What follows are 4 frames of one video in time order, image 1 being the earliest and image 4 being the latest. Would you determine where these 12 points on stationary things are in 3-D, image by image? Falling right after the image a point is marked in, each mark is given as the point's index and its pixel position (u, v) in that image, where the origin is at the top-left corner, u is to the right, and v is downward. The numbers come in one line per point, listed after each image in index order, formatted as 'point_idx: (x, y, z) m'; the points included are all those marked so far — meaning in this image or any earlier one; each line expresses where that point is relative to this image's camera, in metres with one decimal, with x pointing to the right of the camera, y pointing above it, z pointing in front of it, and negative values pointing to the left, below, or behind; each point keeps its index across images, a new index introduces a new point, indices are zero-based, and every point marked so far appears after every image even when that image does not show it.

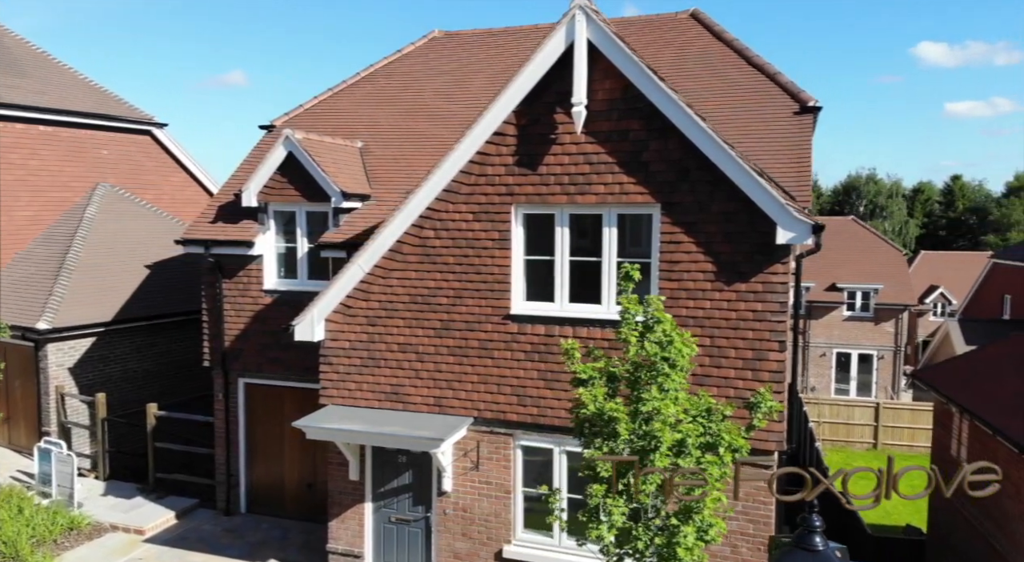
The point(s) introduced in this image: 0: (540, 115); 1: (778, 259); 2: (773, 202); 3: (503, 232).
0: (+0.4, +2.3, +12.4) m
1: (+3.4, +0.3, +11.4) m
2: (+3.3, +1.0, +11.1) m
3: (-0.1, +0.7, +12.7) m
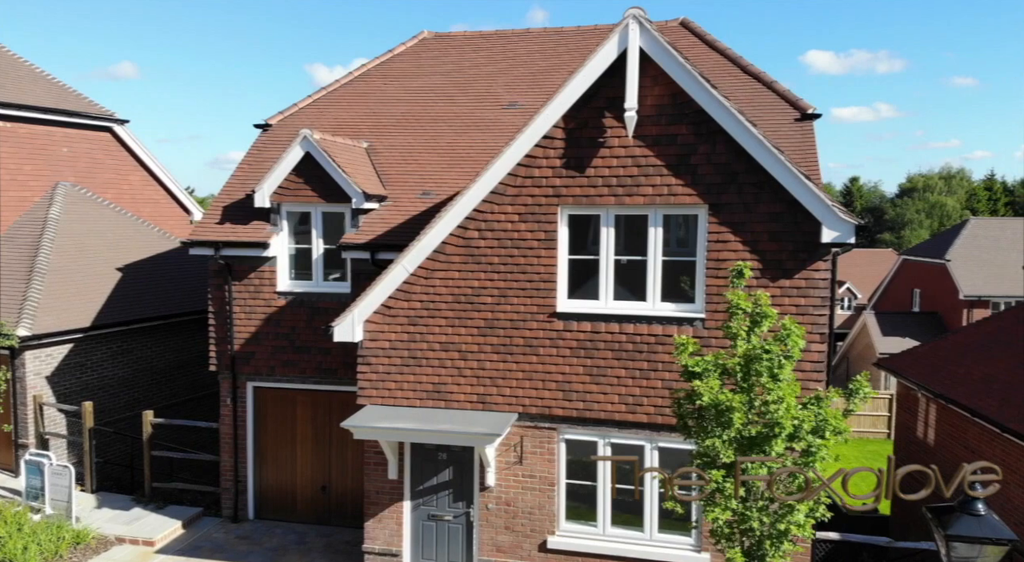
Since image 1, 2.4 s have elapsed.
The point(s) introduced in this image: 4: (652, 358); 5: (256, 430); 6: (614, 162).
0: (+1.1, +2.3, +12.8) m
1: (+4.2, +0.3, +12.3) m
2: (+4.1, +1.0, +12.0) m
3: (+0.6, +0.7, +13.1) m
4: (+2.0, -1.1, +12.9) m
5: (-4.8, -2.8, +16.8) m
6: (+1.5, +1.7, +12.8) m
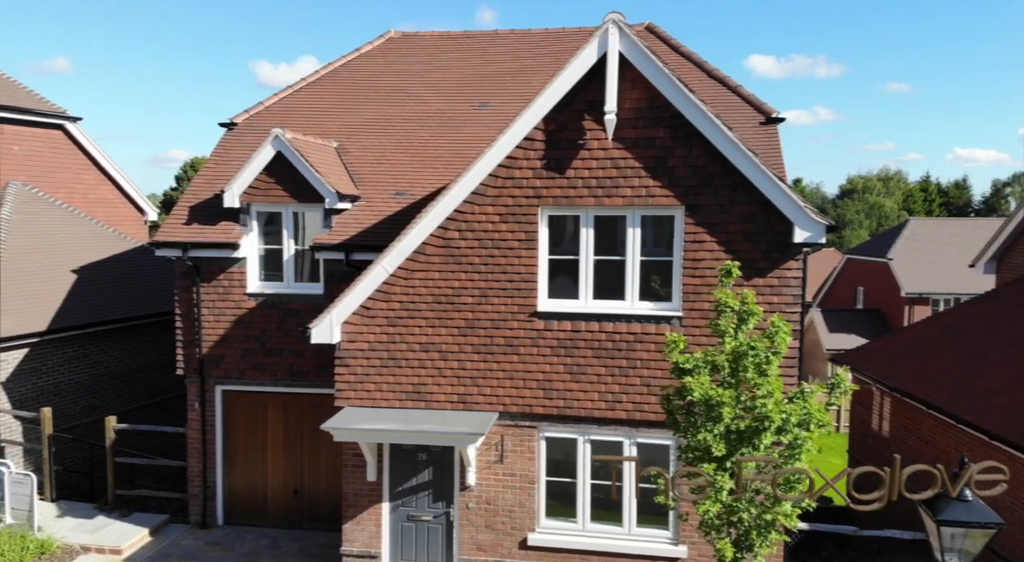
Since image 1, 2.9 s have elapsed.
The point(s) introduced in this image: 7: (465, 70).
0: (+0.8, +2.3, +13.0) m
1: (+4.0, +0.4, +12.7) m
2: (+3.9, +1.1, +12.4) m
3: (+0.3, +0.7, +13.2) m
4: (+1.7, -1.1, +13.1) m
5: (-5.3, -2.8, +16.5) m
6: (+1.2, +1.7, +13.0) m
7: (-1.0, +4.4, +18.4) m
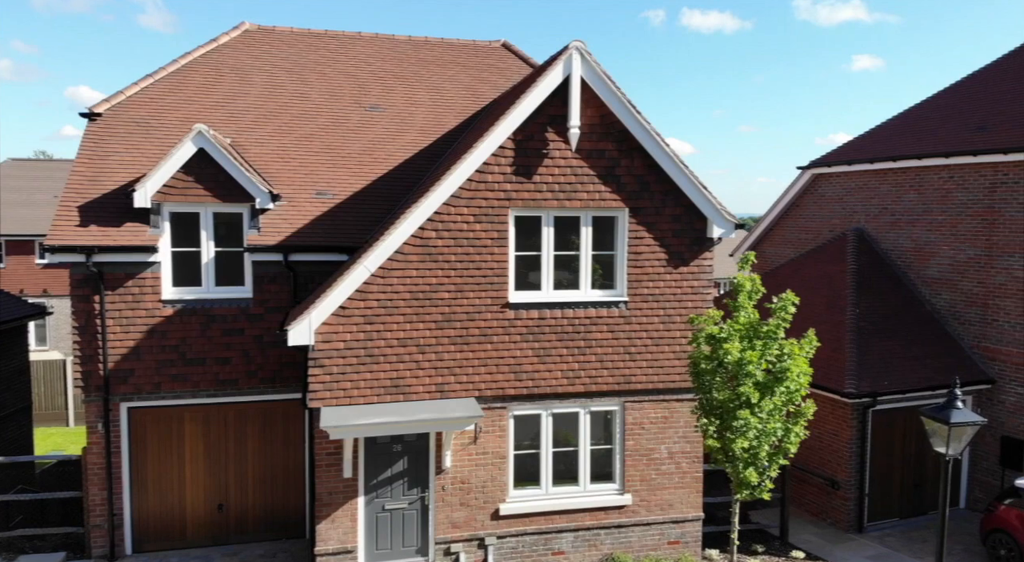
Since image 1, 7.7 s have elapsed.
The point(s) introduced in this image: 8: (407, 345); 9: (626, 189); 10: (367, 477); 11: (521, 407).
0: (+0.4, +2.4, +14.7) m
1: (+3.5, +0.6, +15.7) m
2: (+3.5, +1.3, +15.4) m
3: (-0.2, +0.8, +14.6) m
4: (+1.3, -1.0, +15.2) m
5: (-6.5, -3.0, +15.3) m
6: (+0.7, +1.8, +14.8) m
7: (-3.6, +4.4, +18.8) m
8: (-1.7, -1.0, +14.4) m
9: (+1.9, +1.6, +15.2) m
10: (-2.4, -3.2, +14.6) m
11: (+0.1, -2.1, +15.1) m
